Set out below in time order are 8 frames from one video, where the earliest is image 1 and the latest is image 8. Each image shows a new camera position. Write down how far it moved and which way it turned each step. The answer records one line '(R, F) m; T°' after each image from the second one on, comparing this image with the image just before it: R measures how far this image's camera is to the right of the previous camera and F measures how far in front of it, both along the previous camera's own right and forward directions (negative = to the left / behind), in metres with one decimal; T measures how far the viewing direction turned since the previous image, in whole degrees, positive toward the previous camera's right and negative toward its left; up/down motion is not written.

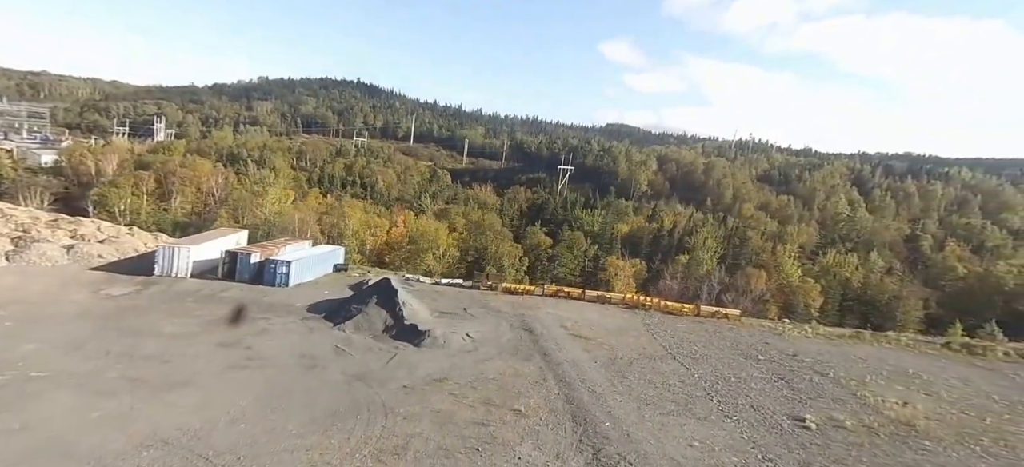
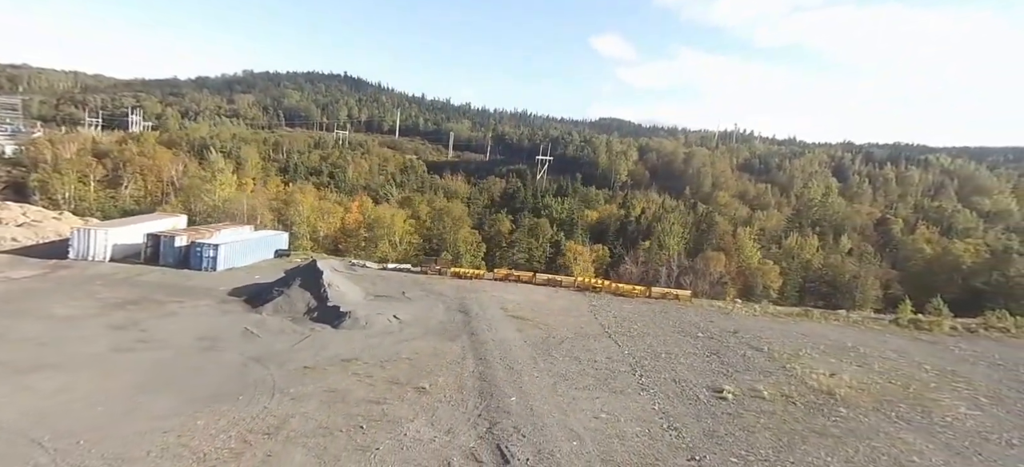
(+2.0, +0.4) m; +2°
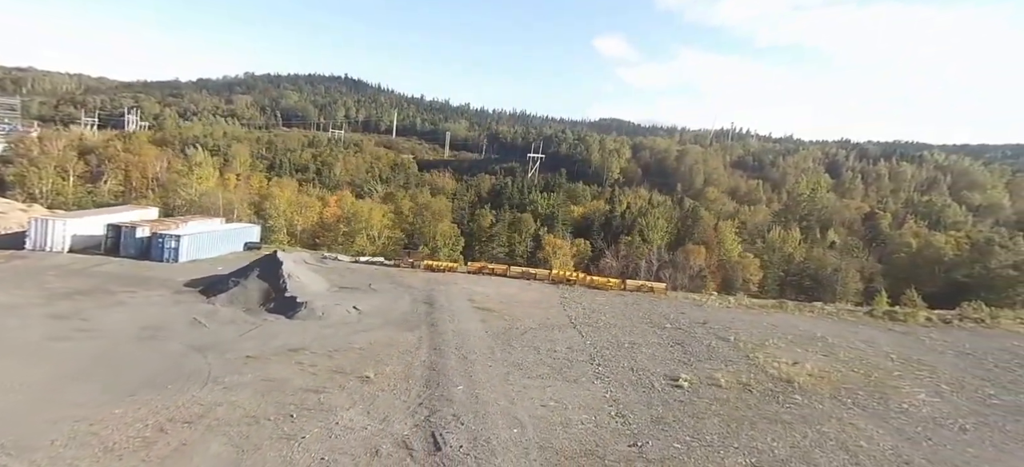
(+1.1, +0.2) m; +1°
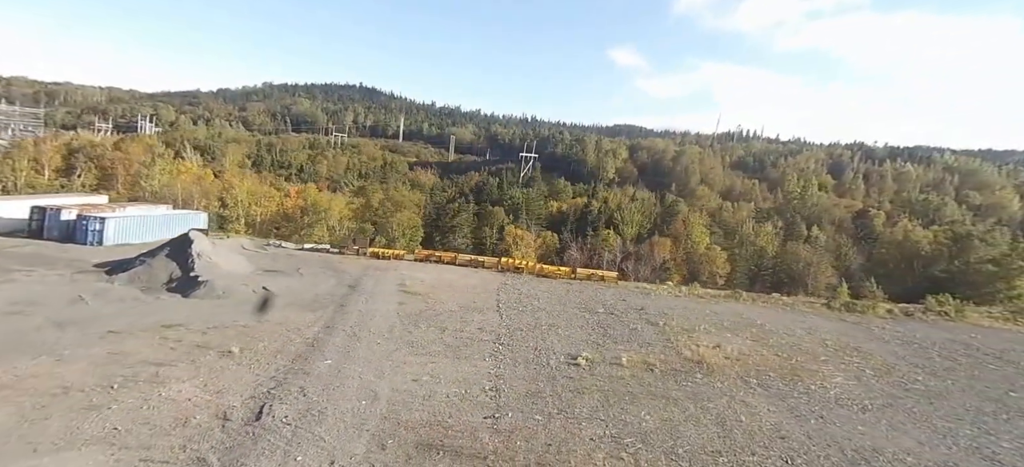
(+2.8, +0.5) m; 0°
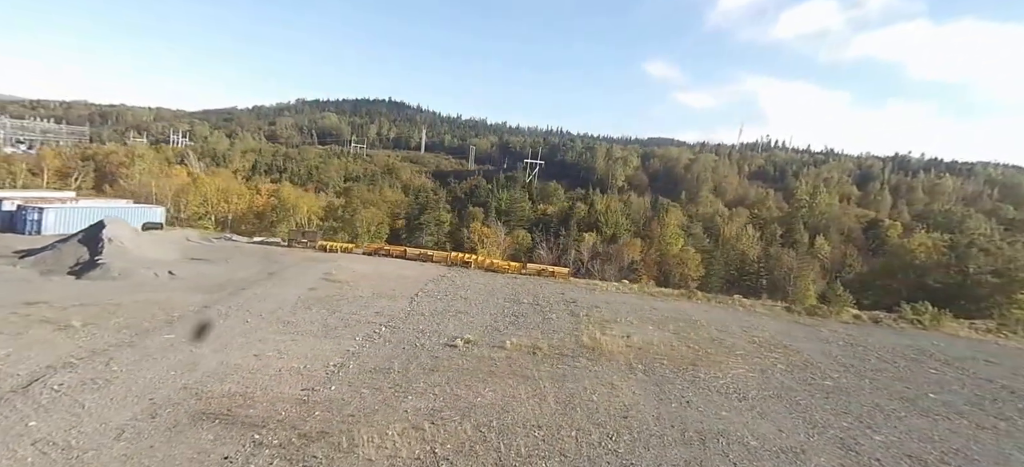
(+3.5, +0.4) m; -1°
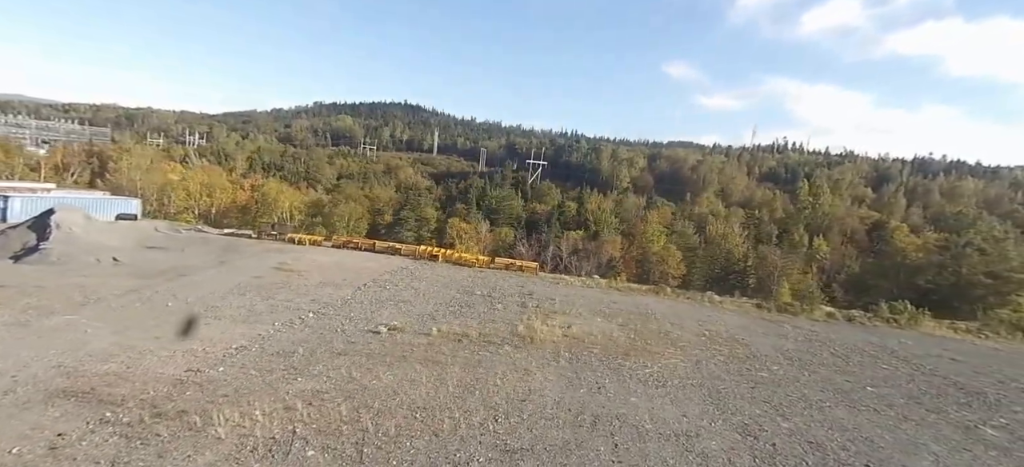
(+2.1, +0.2) m; -1°
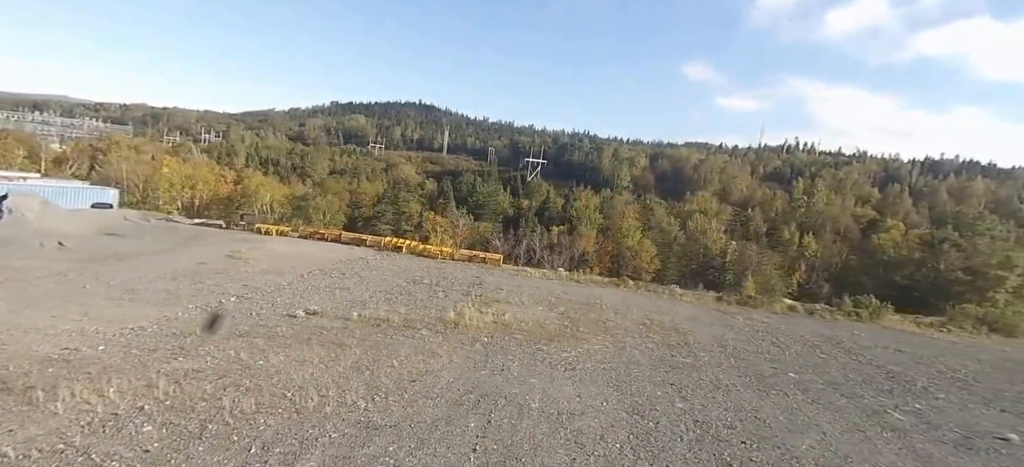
(+2.1, 0.0) m; 0°
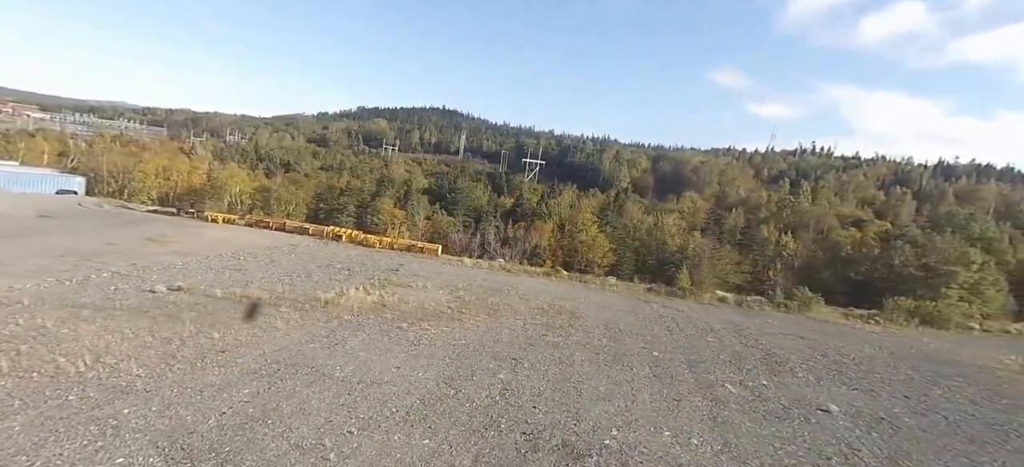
(+3.6, -0.2) m; 0°
